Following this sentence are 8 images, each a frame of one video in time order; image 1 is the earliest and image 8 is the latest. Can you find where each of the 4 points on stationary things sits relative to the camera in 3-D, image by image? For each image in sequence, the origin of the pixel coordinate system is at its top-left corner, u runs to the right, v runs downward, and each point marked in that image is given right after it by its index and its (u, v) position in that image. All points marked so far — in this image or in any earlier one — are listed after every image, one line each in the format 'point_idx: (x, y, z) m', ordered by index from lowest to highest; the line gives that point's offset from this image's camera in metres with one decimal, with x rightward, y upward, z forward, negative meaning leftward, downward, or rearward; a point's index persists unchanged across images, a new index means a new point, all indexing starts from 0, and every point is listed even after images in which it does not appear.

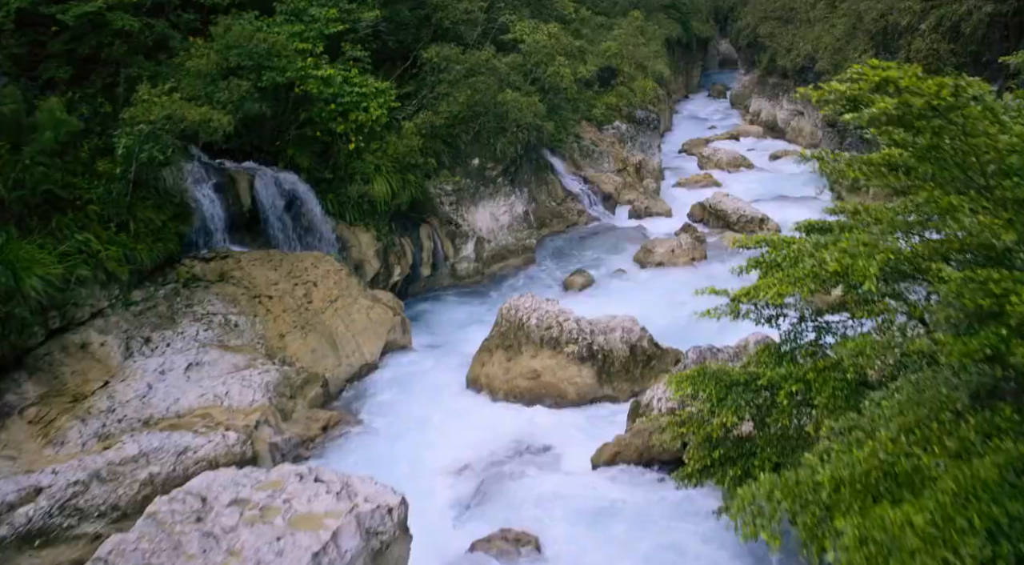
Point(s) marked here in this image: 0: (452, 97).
0: (-1.3, +3.9, +16.3) m
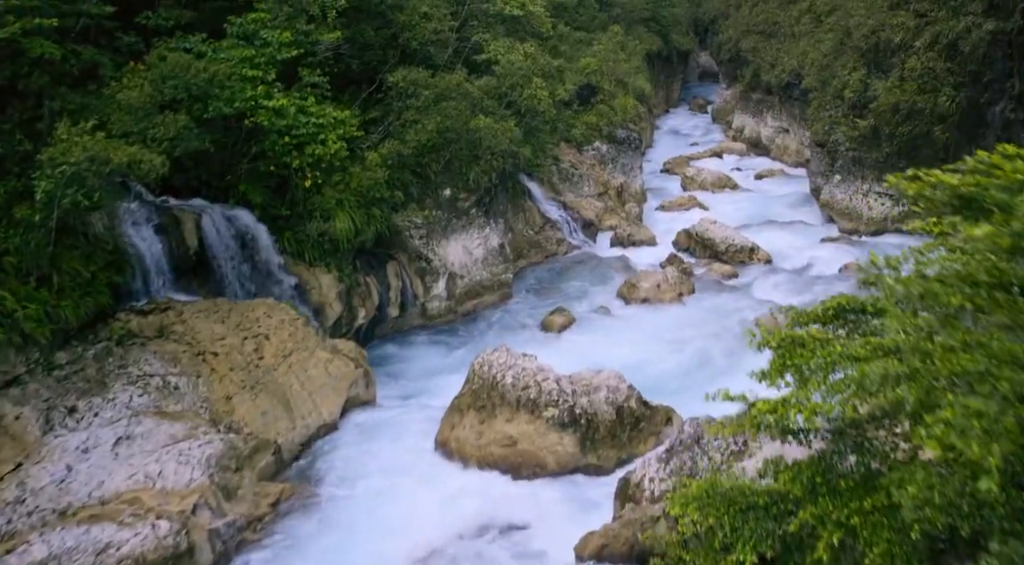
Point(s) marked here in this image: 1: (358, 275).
0: (-1.8, +3.1, +15.0) m
1: (-3.0, +0.2, +15.2) m
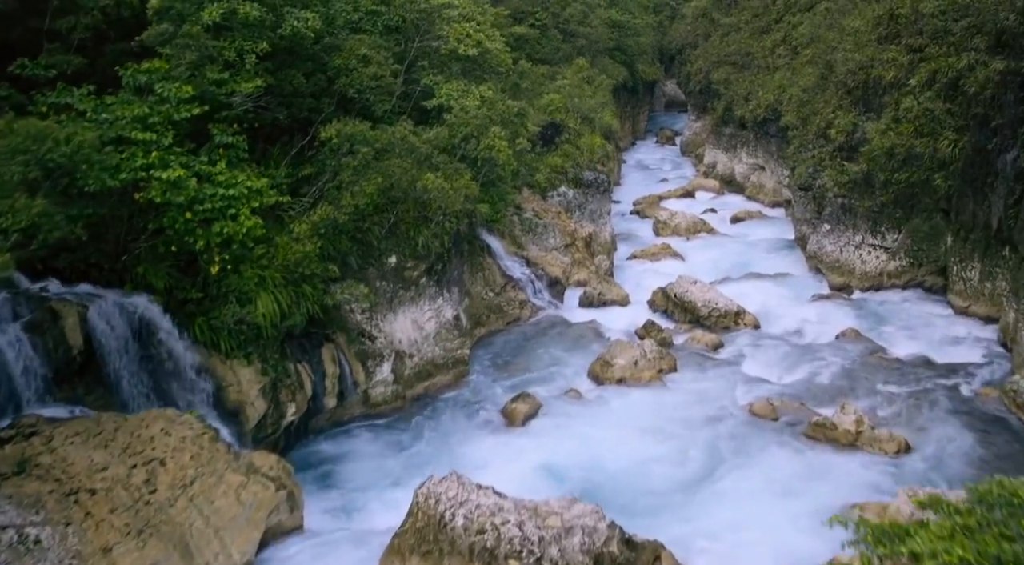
0: (-2.6, +1.6, +12.9) m
1: (-3.8, -1.3, +12.9) m
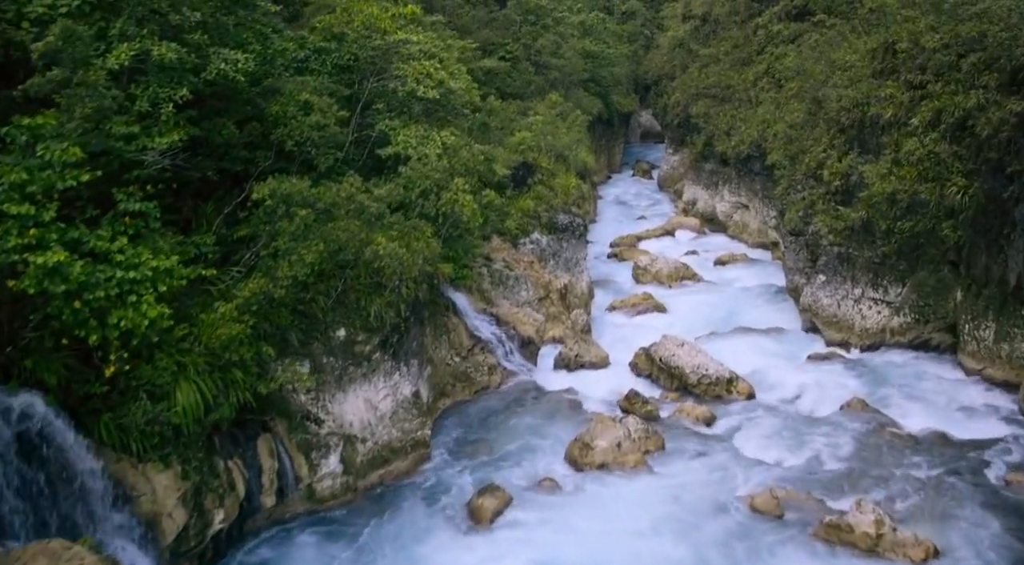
0: (-3.1, +0.4, +11.1) m
1: (-4.3, -2.5, +11.0) m
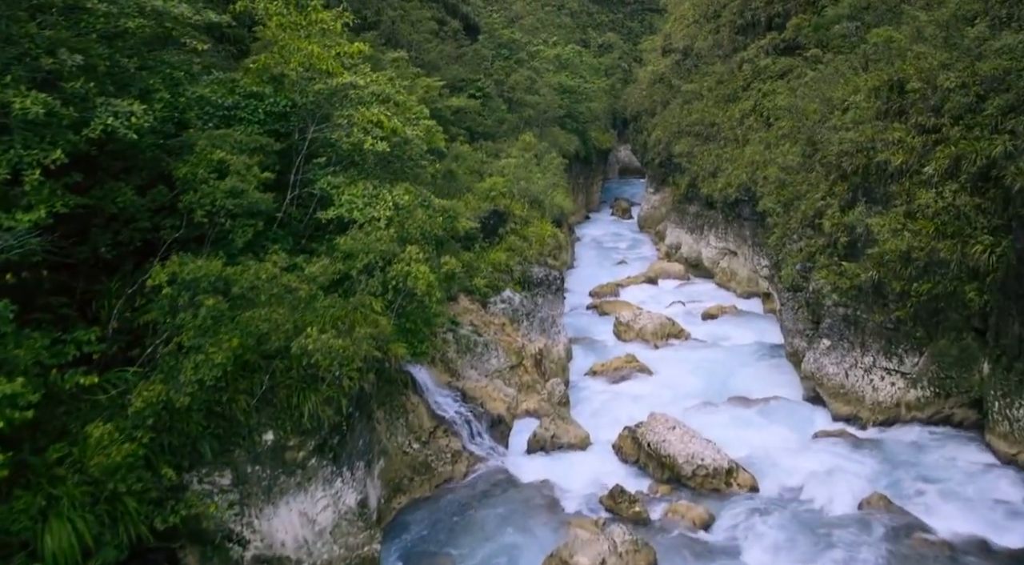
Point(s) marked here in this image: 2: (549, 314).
0: (-3.6, -0.8, +9.0) m
1: (-4.7, -3.7, +8.7) m
2: (+0.9, -0.8, +19.5) m
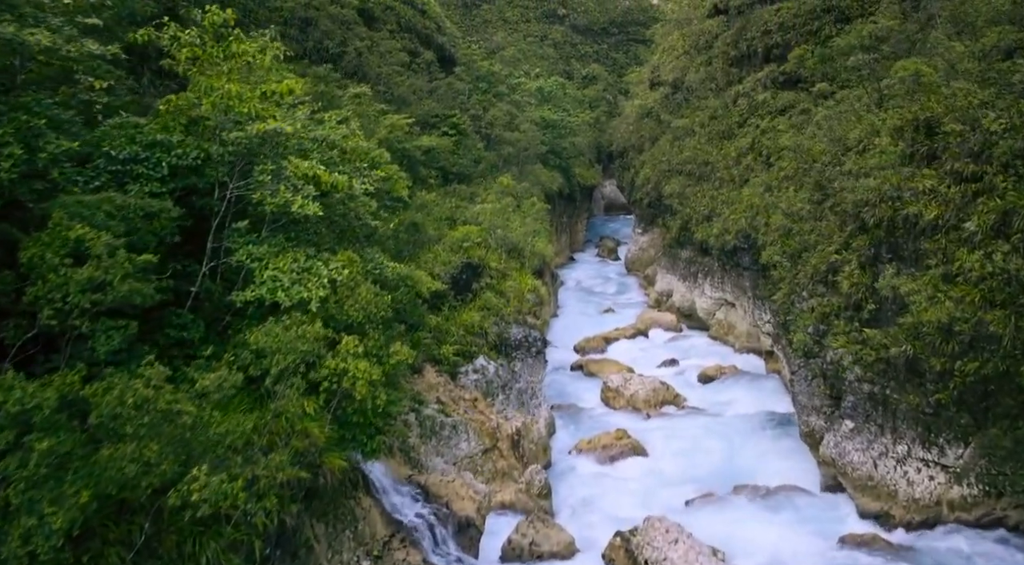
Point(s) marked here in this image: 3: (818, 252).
0: (-4.0, -1.9, +6.5) m
1: (-5.0, -4.8, +6.2) m
2: (+0.4, -2.2, +17.2) m
3: (+6.3, +0.6, +15.9) m
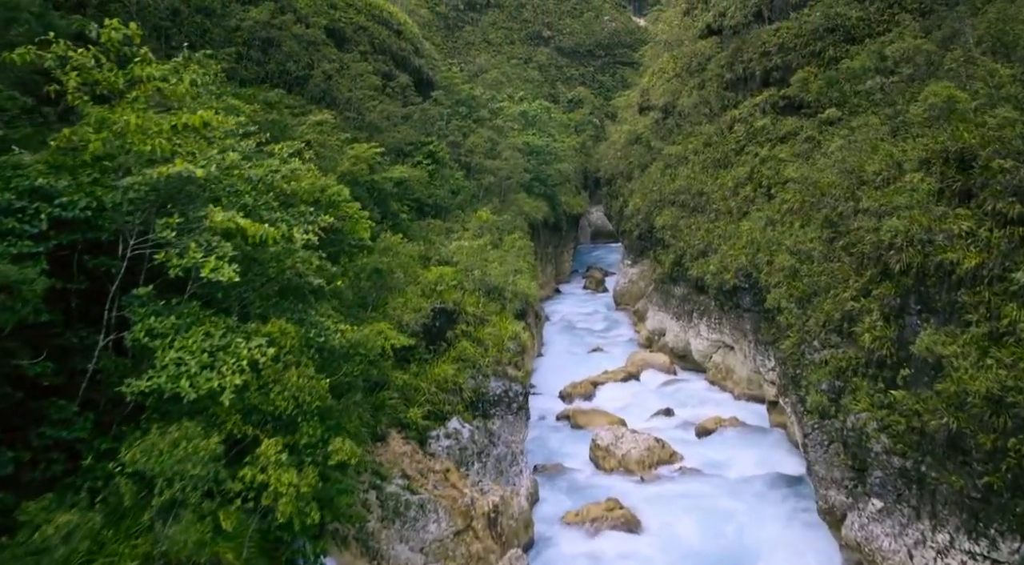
0: (-4.2, -2.6, +4.5) m
1: (-5.3, -5.6, +4.1) m
2: (0.0, -3.2, +15.2) m
3: (+5.9, -0.3, +14.2) m
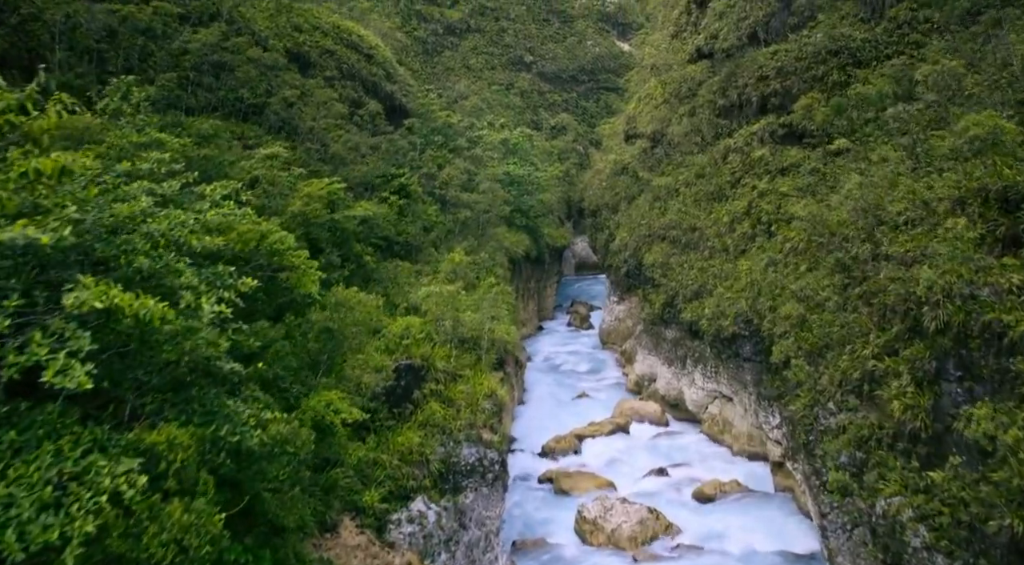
0: (-4.5, -3.3, +2.5) m
1: (-5.5, -6.2, +1.9) m
2: (-0.5, -4.2, +13.2) m
3: (+5.5, -1.2, +12.3) m
